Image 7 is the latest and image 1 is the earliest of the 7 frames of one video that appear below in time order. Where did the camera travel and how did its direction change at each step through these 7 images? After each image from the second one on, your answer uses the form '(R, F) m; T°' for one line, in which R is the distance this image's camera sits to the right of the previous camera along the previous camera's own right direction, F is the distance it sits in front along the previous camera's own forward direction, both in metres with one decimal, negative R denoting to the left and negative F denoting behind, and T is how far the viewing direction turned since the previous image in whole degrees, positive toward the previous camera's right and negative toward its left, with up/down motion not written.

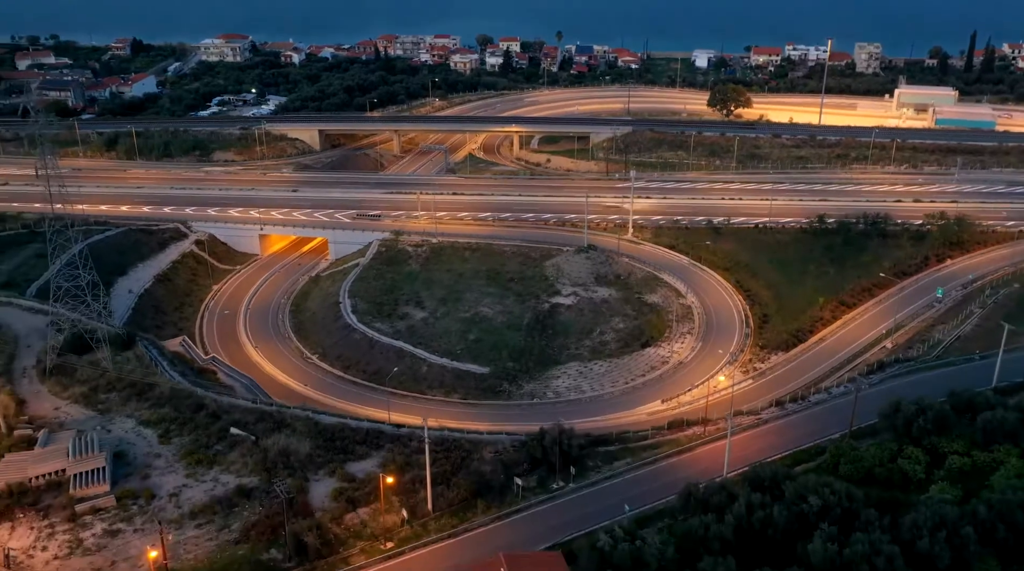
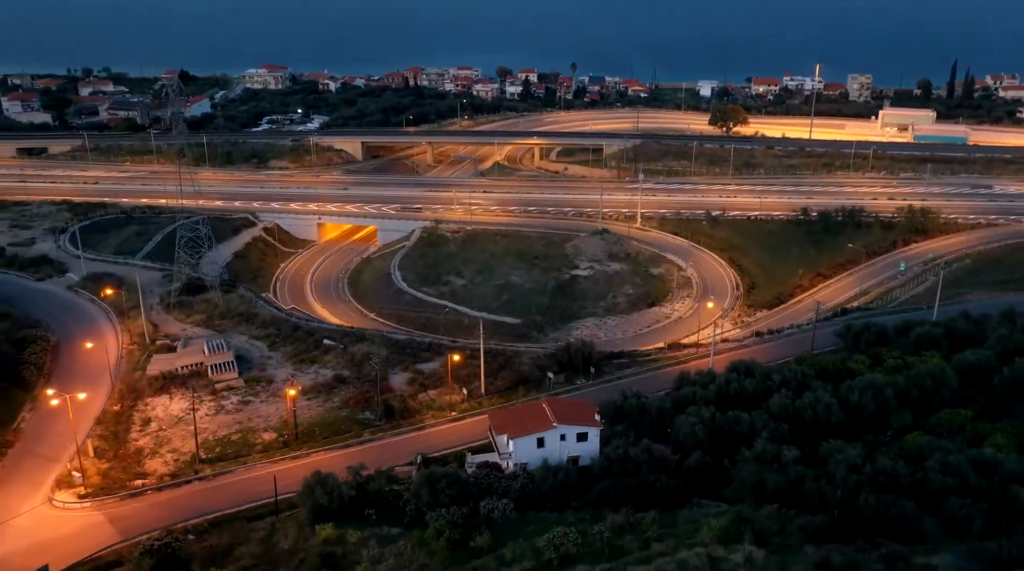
(-0.8, -6.0) m; -1°
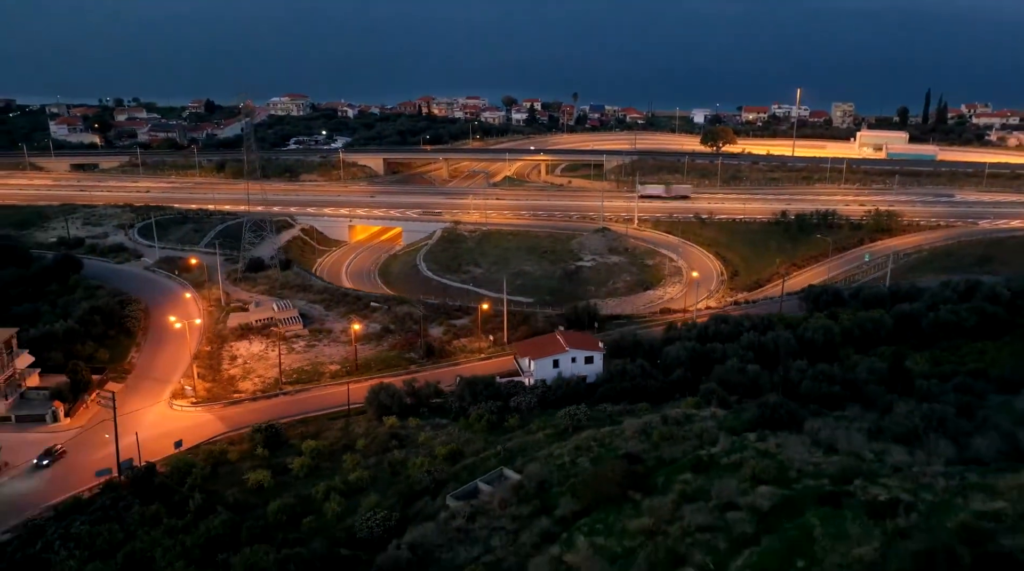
(-0.7, -5.4) m; 0°
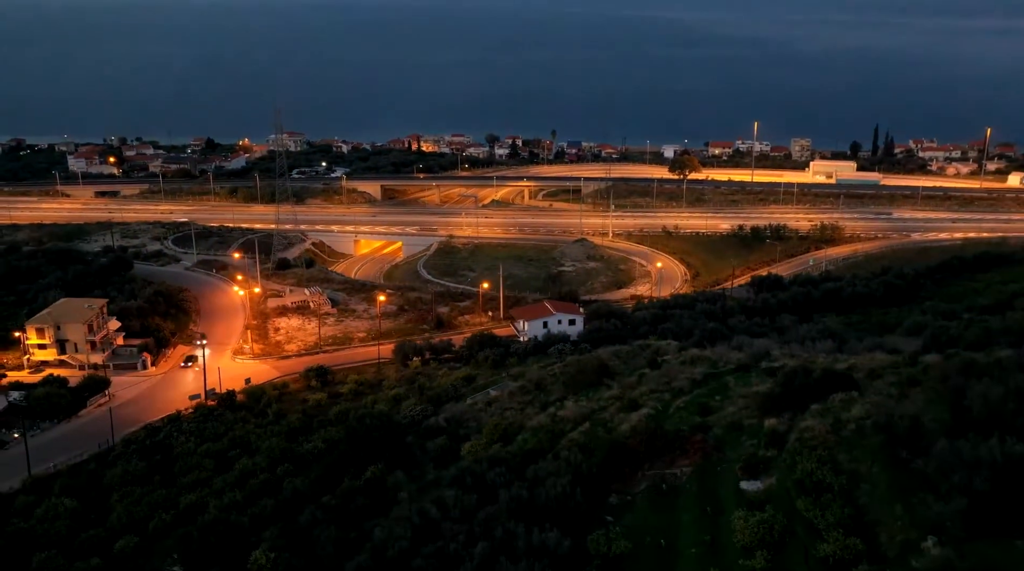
(-0.7, -6.1) m; +1°
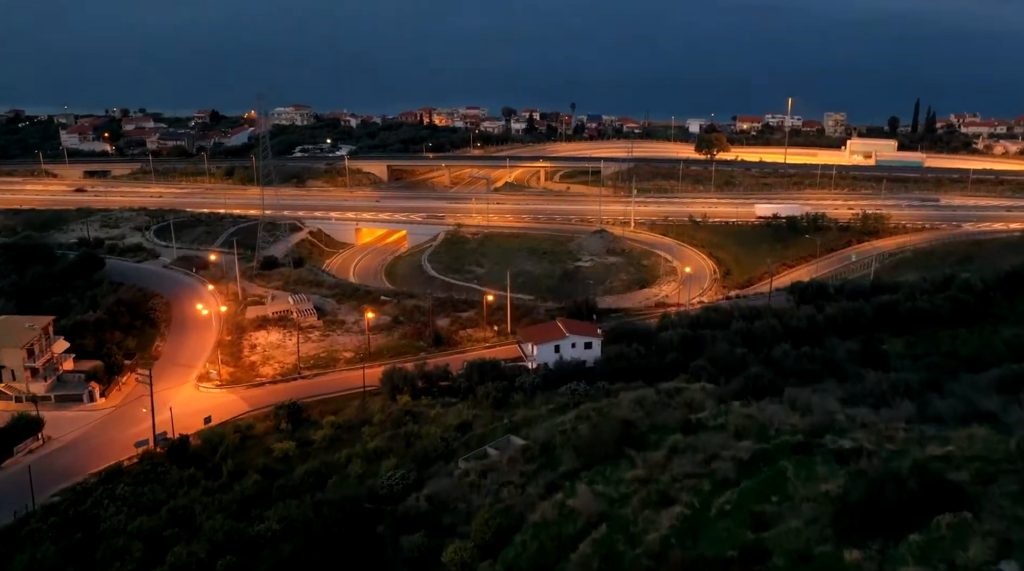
(+0.4, +4.4) m; -1°
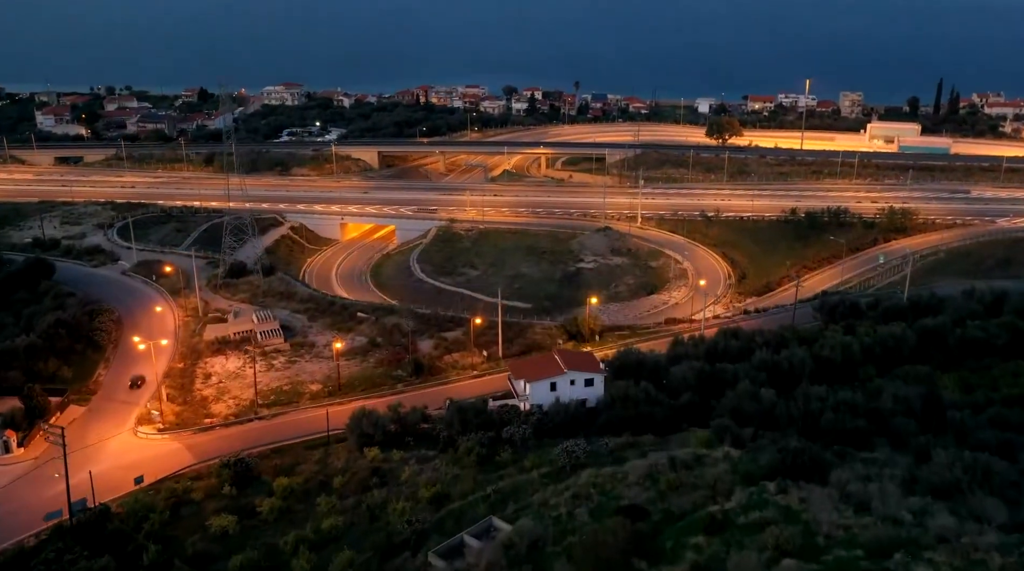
(+0.4, +3.9) m; 0°
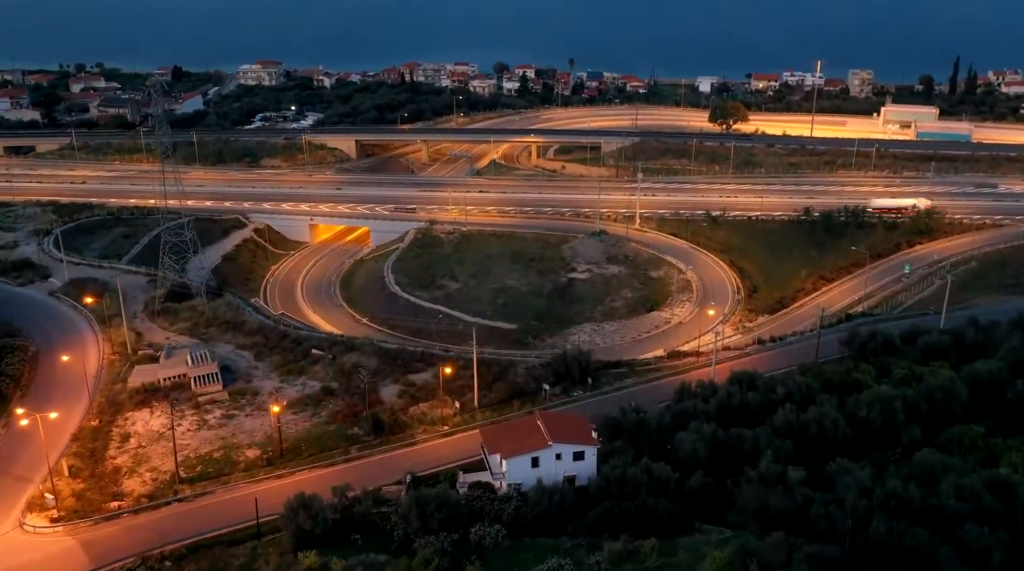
(+0.6, +4.4) m; 0°
